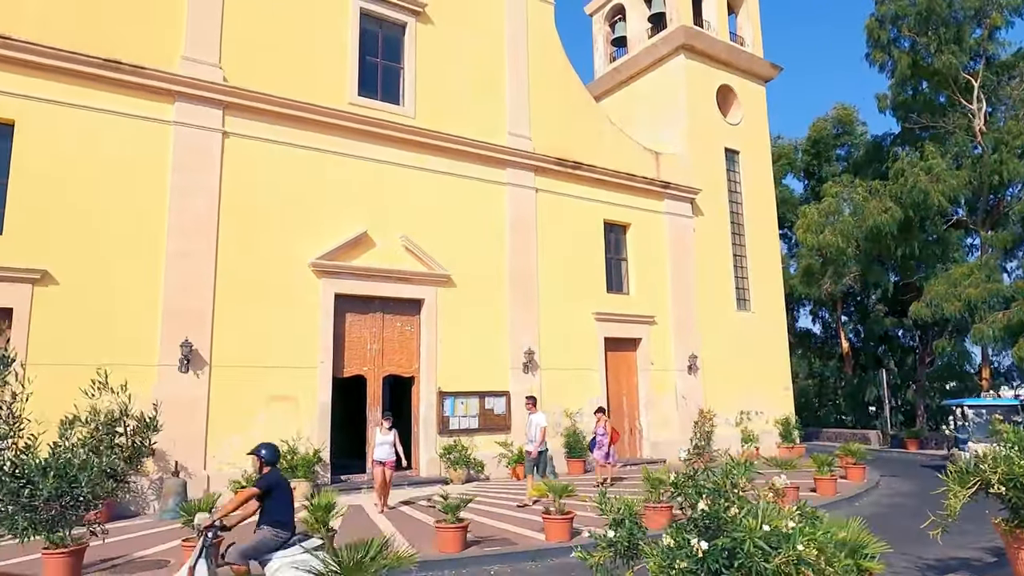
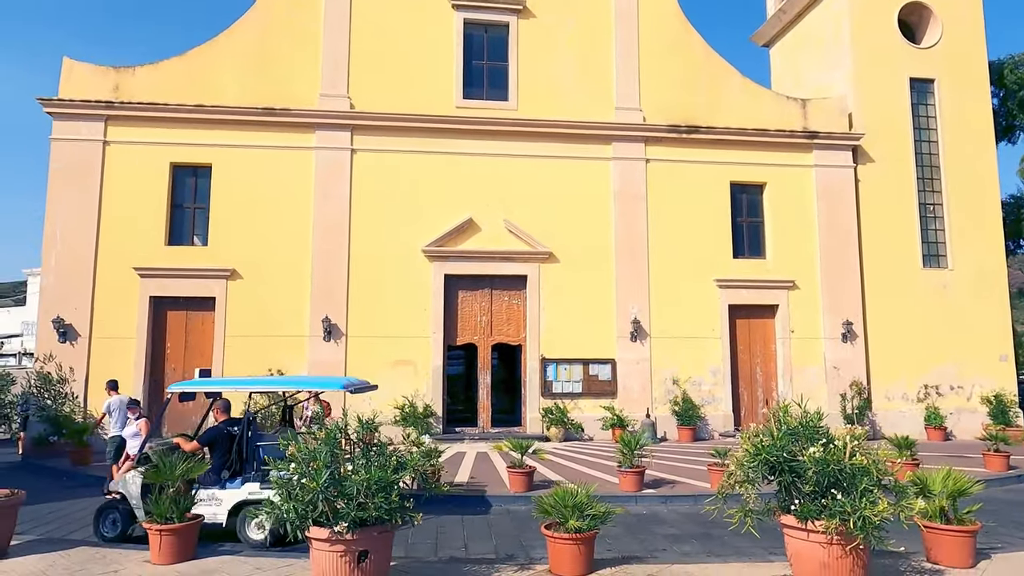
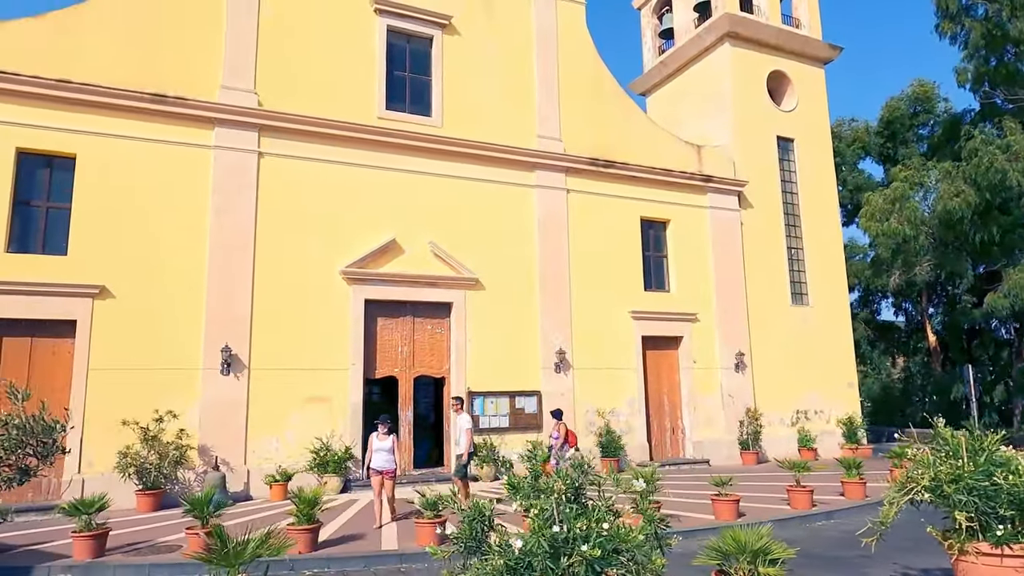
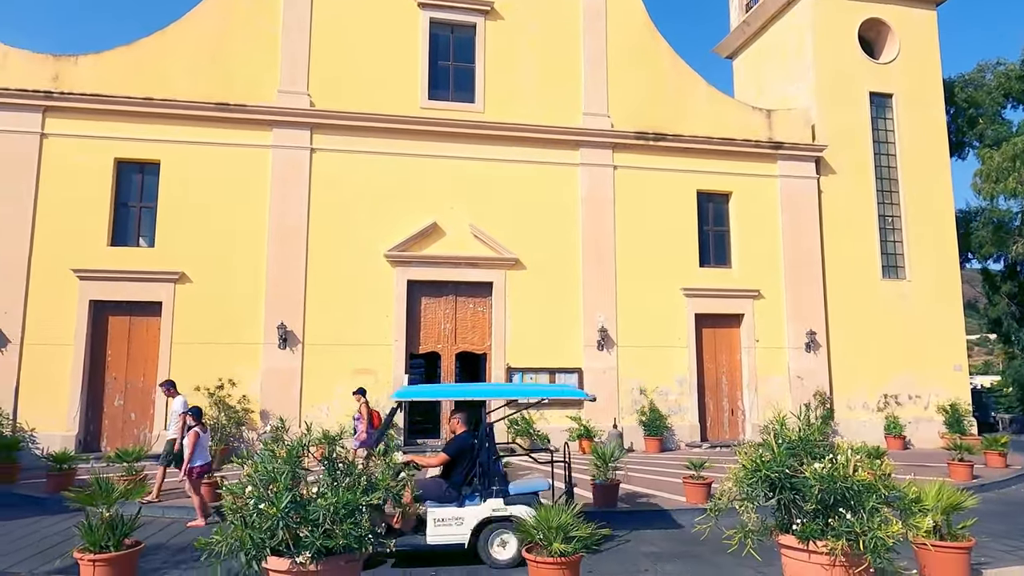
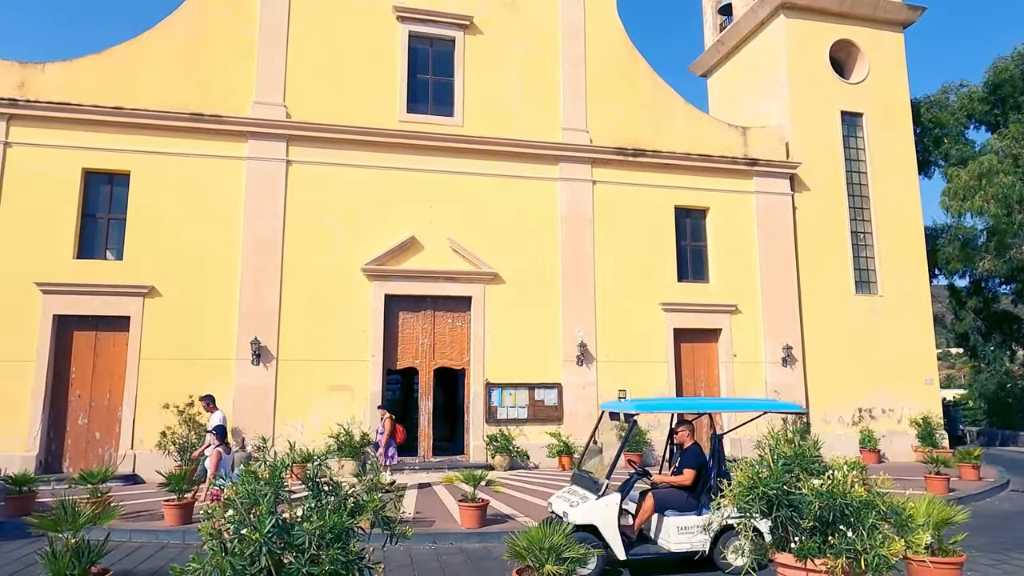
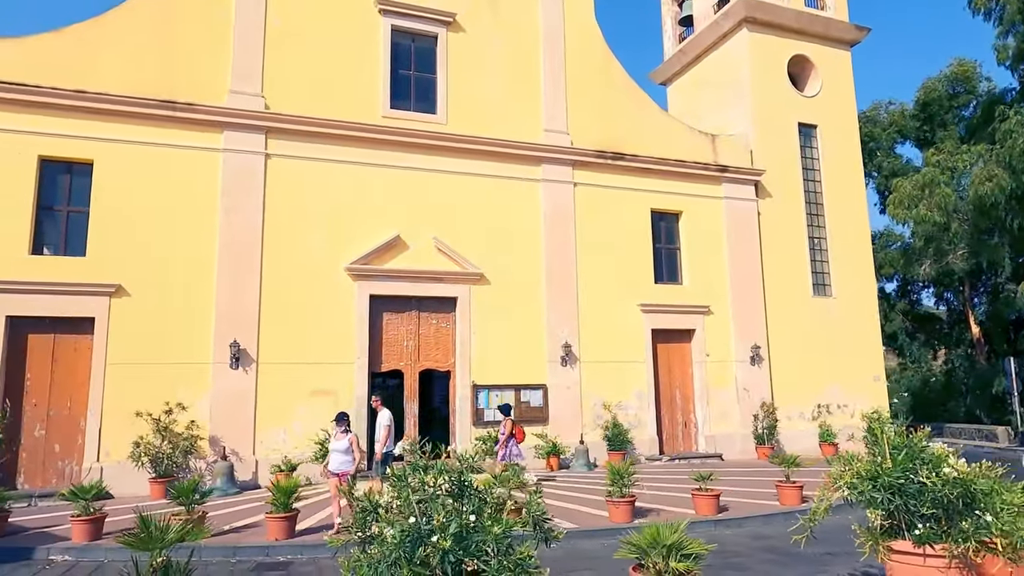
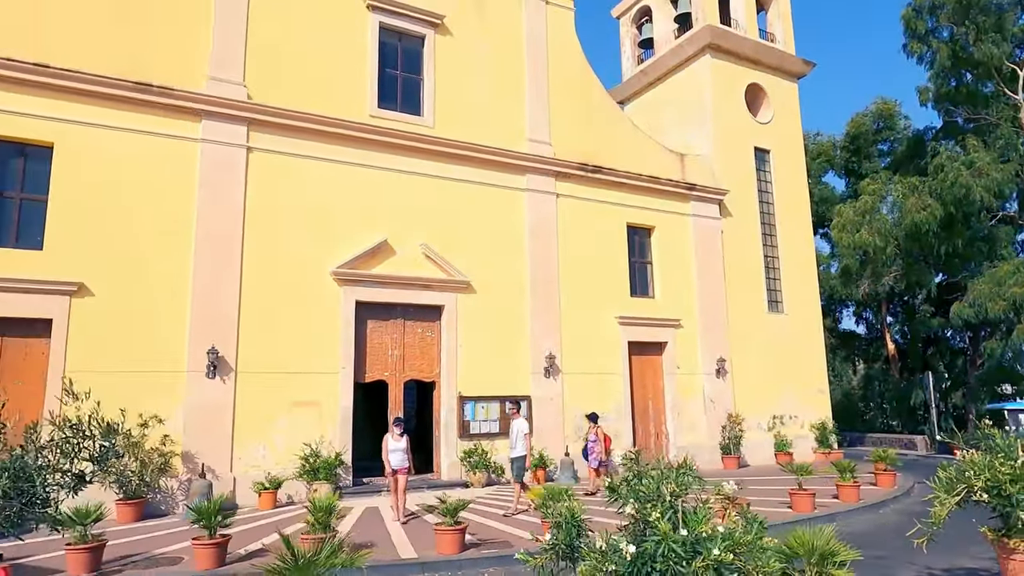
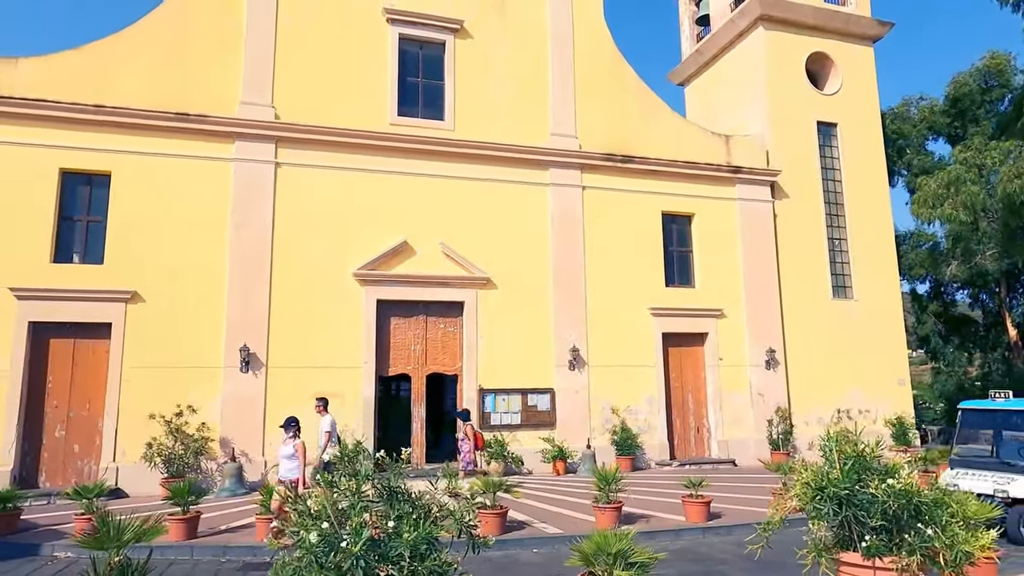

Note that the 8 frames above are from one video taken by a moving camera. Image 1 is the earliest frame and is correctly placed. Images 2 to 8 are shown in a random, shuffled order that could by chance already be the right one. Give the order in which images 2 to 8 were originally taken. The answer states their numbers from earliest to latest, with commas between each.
7, 3, 6, 8, 5, 4, 2
